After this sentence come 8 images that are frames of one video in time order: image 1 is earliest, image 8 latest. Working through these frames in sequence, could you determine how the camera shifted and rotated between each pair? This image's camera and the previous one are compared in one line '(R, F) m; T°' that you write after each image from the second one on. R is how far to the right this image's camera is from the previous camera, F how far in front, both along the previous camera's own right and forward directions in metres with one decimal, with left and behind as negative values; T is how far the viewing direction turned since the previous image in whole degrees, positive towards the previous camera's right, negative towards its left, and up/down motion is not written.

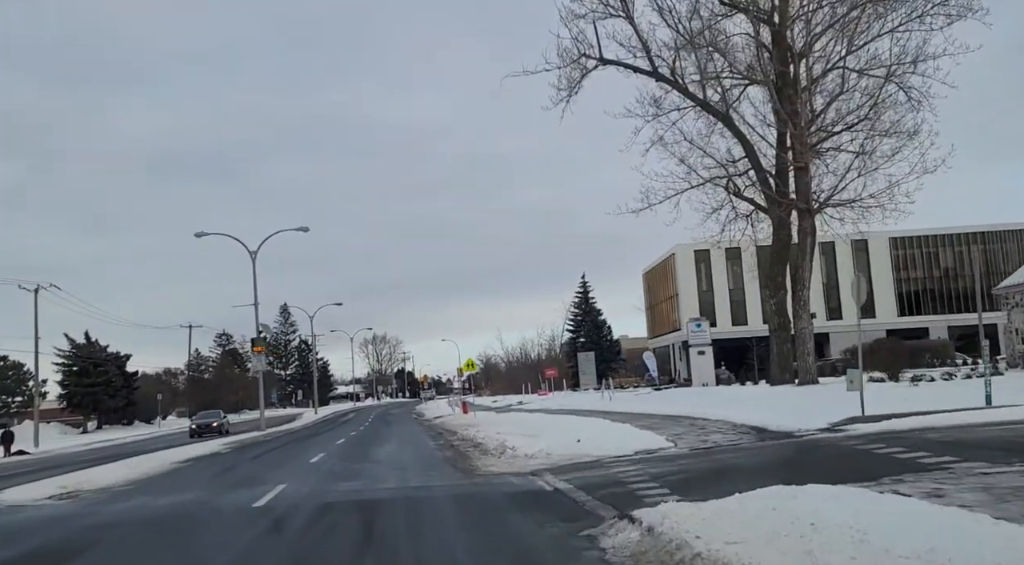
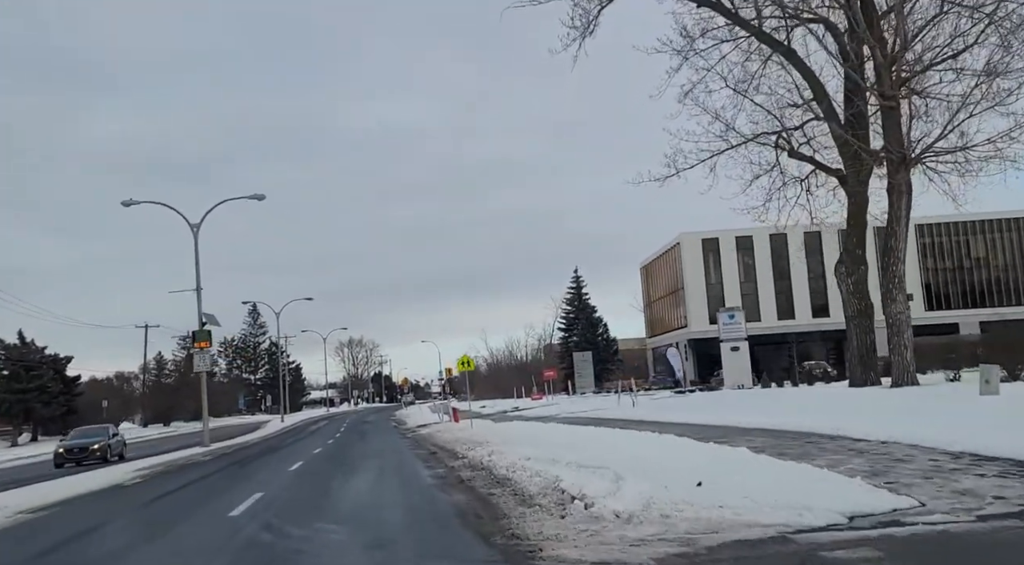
(-0.8, +6.9) m; +1°
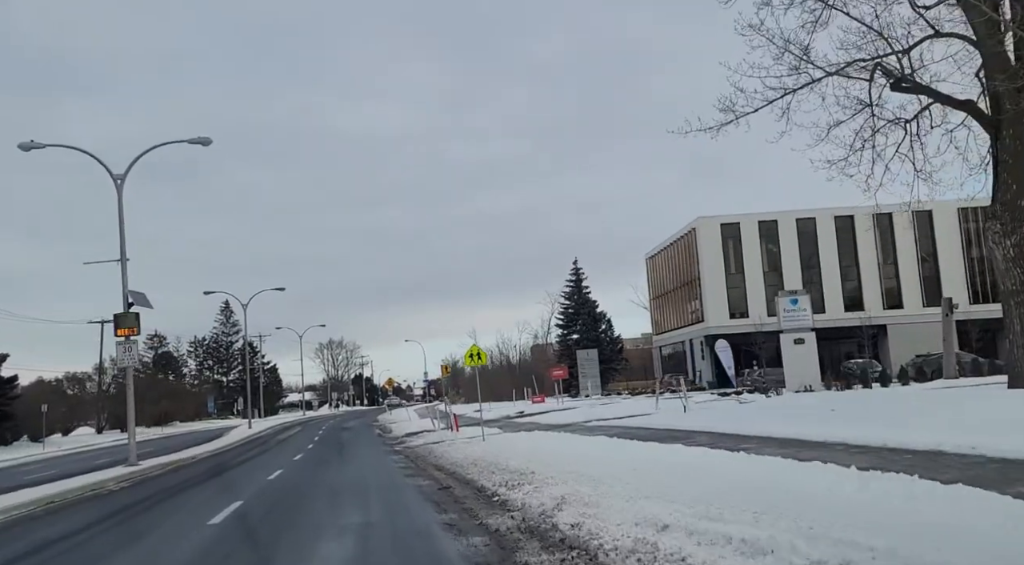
(-1.0, +7.0) m; +1°
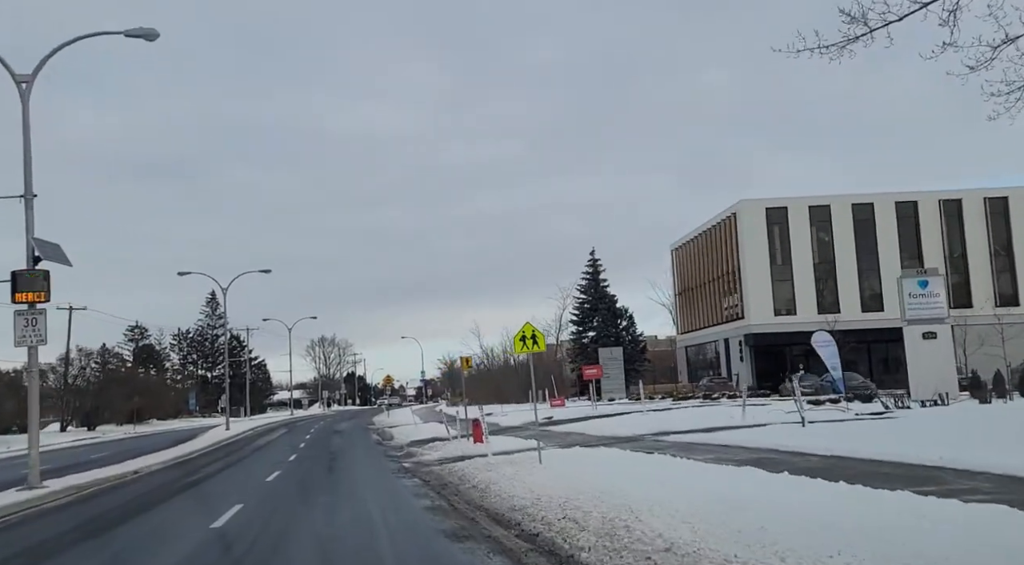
(-1.3, +6.8) m; 0°
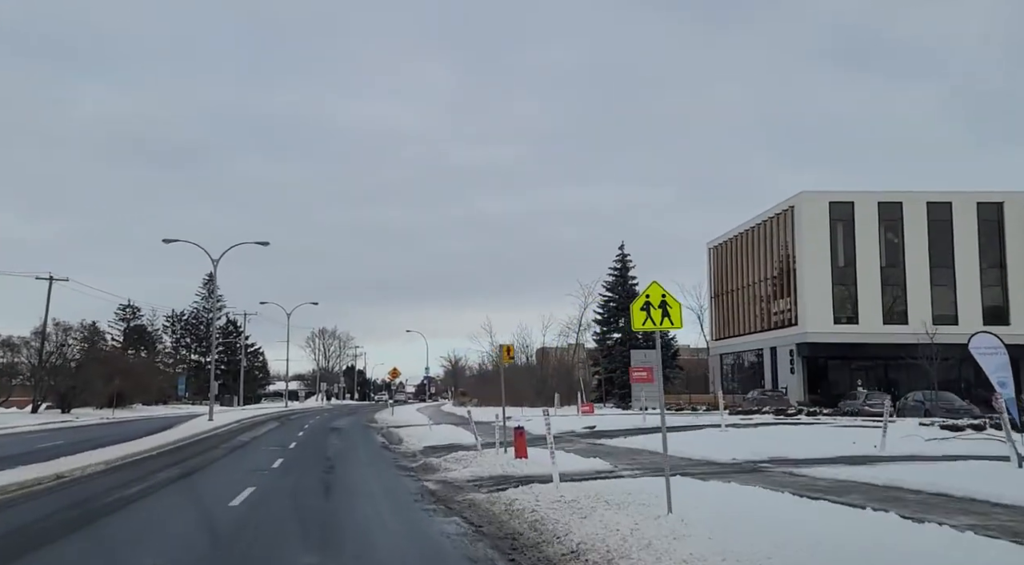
(-1.2, +5.8) m; 0°
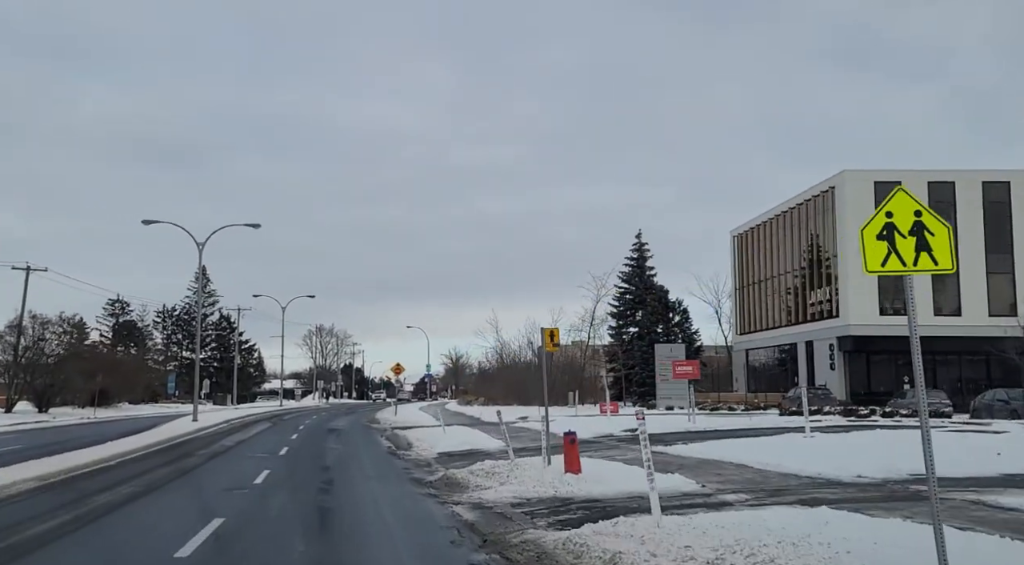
(-0.8, +4.0) m; 0°
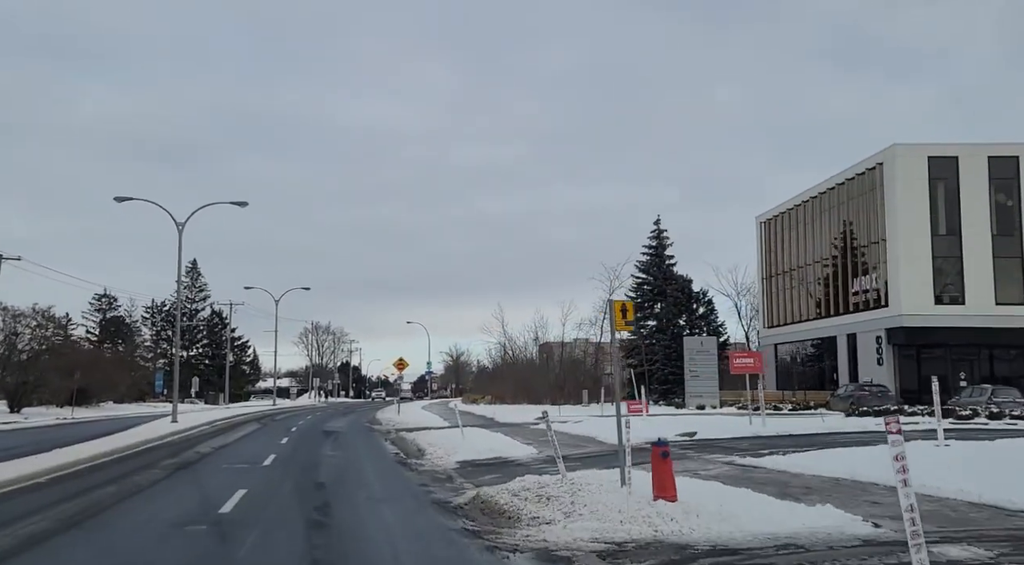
(-0.8, +4.1) m; 0°
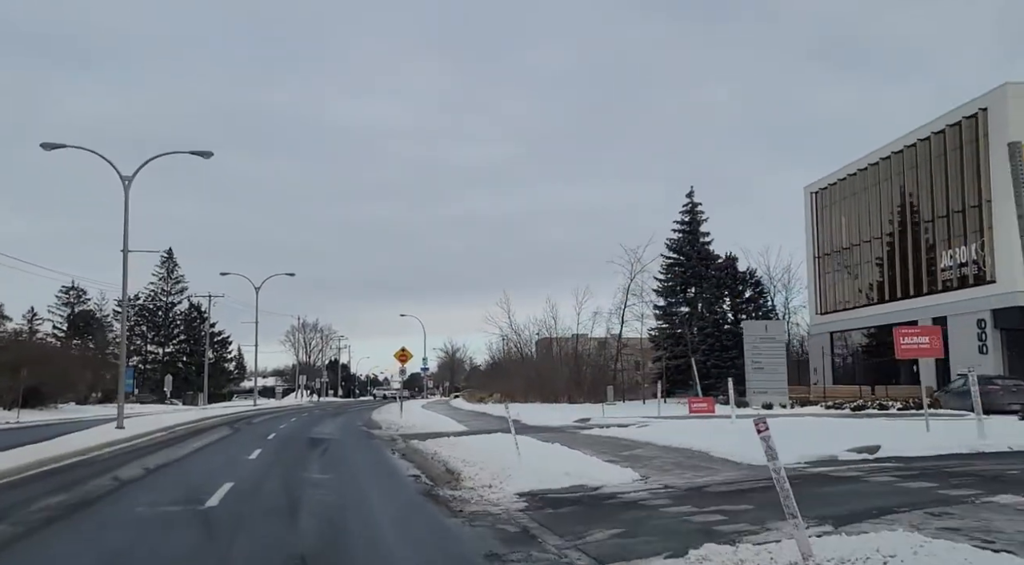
(-1.3, +7.0) m; +1°
